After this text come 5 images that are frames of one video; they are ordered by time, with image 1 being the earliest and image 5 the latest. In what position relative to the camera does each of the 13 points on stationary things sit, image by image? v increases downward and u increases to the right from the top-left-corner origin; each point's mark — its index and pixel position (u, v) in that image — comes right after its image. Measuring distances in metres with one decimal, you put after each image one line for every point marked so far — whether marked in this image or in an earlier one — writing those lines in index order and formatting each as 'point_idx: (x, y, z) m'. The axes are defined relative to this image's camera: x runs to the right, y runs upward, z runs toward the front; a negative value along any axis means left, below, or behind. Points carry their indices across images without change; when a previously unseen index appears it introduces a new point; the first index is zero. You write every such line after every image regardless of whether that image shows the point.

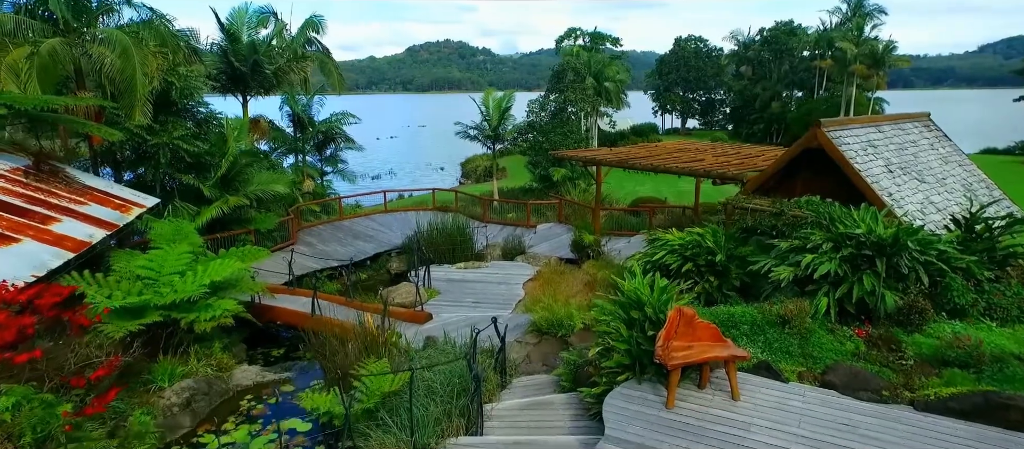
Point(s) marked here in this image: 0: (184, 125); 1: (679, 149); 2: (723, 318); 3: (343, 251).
0: (-6.1, +1.8, +10.7) m
1: (+3.2, +1.4, +11.2) m
2: (+2.0, -0.9, +5.4) m
3: (-3.7, -0.6, +12.6) m
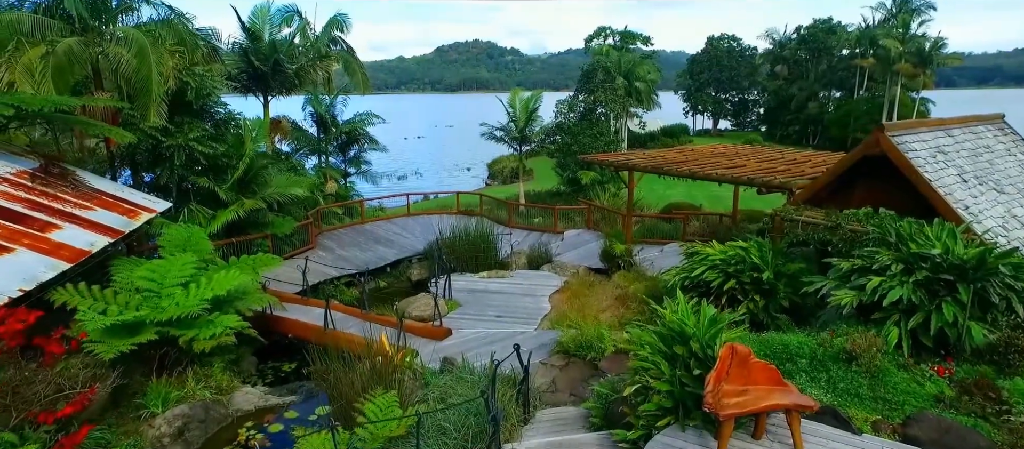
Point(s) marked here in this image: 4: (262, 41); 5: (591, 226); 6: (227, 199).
0: (-5.6, +1.8, +10.4) m
1: (+3.7, +1.3, +10.4) m
2: (+2.2, -1.0, +4.7) m
3: (-3.2, -0.7, +12.1) m
4: (-5.9, +4.4, +13.7) m
5: (+1.9, 0.0, +13.6) m
6: (-5.3, +0.5, +10.8) m
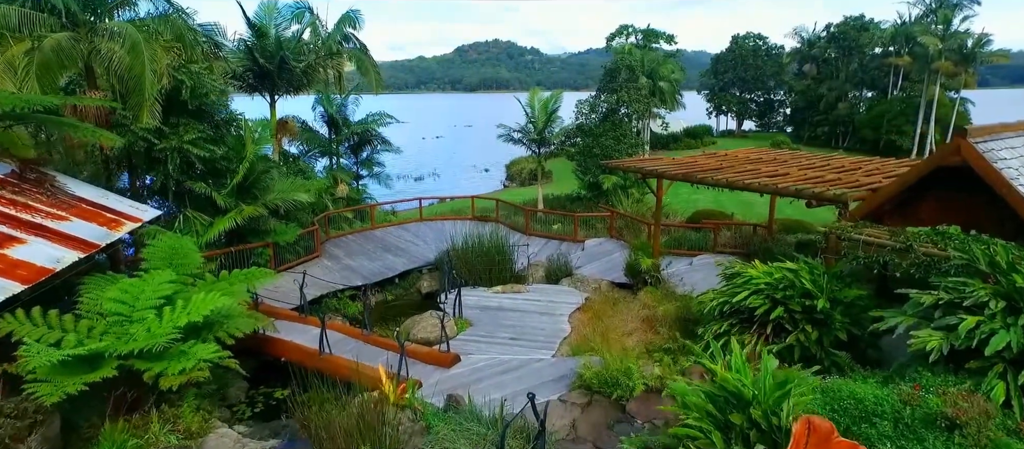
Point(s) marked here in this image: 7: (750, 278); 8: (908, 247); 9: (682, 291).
0: (-5.3, +1.6, +9.7) m
1: (+4.0, +1.1, +9.5) m
2: (+2.3, -1.2, +3.8) m
3: (-2.8, -0.8, +11.4) m
4: (-5.5, +4.2, +13.1) m
5: (+2.2, -0.2, +12.7) m
6: (-5.0, +0.3, +10.1) m
7: (+2.6, -0.6, +6.4) m
8: (+3.7, -0.2, +5.3) m
9: (+2.6, -1.0, +8.8) m
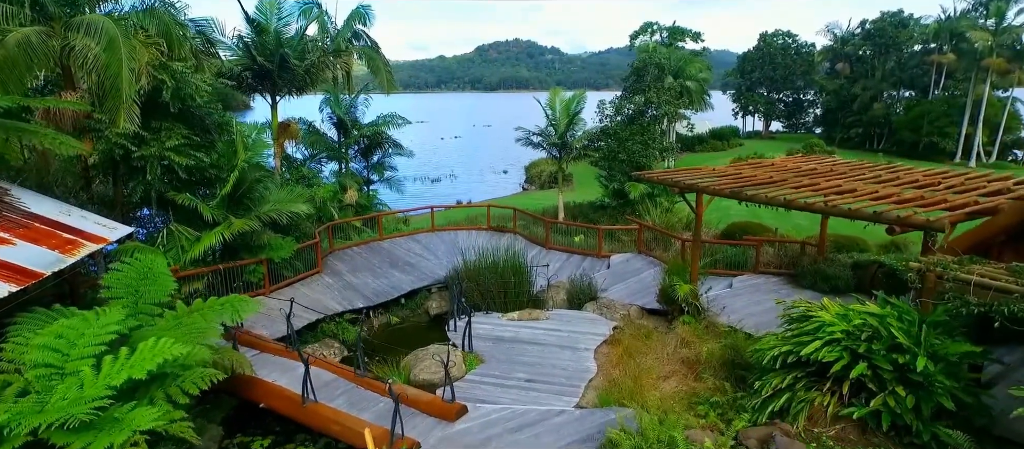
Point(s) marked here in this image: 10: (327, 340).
0: (-5.0, +1.4, +8.8) m
1: (+4.3, +0.8, +8.3) m
2: (+2.3, -1.5, +2.7) m
3: (-2.5, -1.1, +10.4) m
4: (-5.1, +4.0, +12.1) m
5: (+2.6, -0.5, +11.6) m
6: (-4.7, +0.1, +9.2) m
7: (+2.8, -0.9, +5.2) m
8: (+3.8, -0.5, +4.1) m
9: (+2.8, -1.3, +7.6) m
10: (-2.9, -1.8, +8.9) m
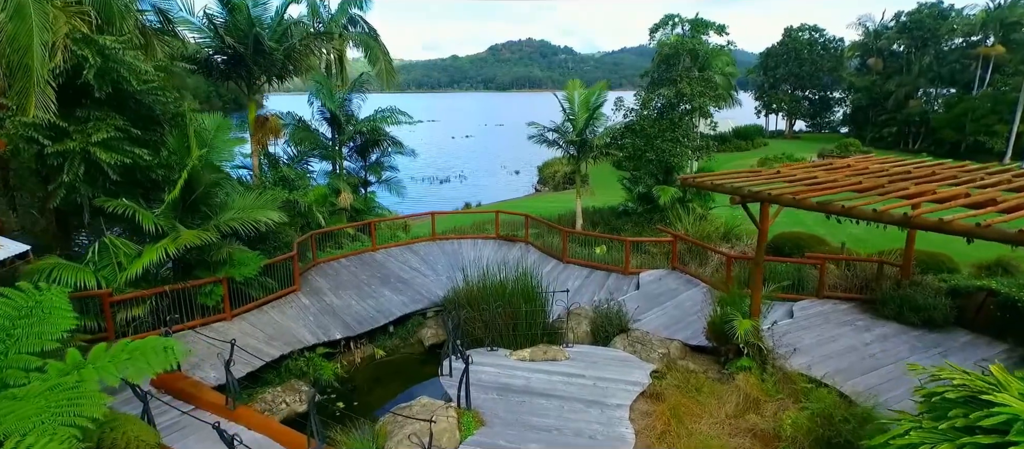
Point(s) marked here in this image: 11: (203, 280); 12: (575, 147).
0: (-4.9, +1.3, +7.1) m
1: (+4.4, +0.6, +6.4) m
2: (+2.3, -1.7, +0.8) m
3: (-2.3, -1.3, +8.7) m
4: (-4.9, +3.8, +10.5) m
5: (+2.8, -0.7, +9.7) m
6: (-4.6, -0.1, +7.5) m
7: (+2.8, -1.1, +3.4) m
8: (+3.8, -0.7, +2.3) m
9: (+2.9, -1.5, +5.8) m
10: (-2.7, -2.0, +7.2) m
11: (-4.2, -0.8, +7.7) m
12: (+1.5, +1.9, +14.3) m
